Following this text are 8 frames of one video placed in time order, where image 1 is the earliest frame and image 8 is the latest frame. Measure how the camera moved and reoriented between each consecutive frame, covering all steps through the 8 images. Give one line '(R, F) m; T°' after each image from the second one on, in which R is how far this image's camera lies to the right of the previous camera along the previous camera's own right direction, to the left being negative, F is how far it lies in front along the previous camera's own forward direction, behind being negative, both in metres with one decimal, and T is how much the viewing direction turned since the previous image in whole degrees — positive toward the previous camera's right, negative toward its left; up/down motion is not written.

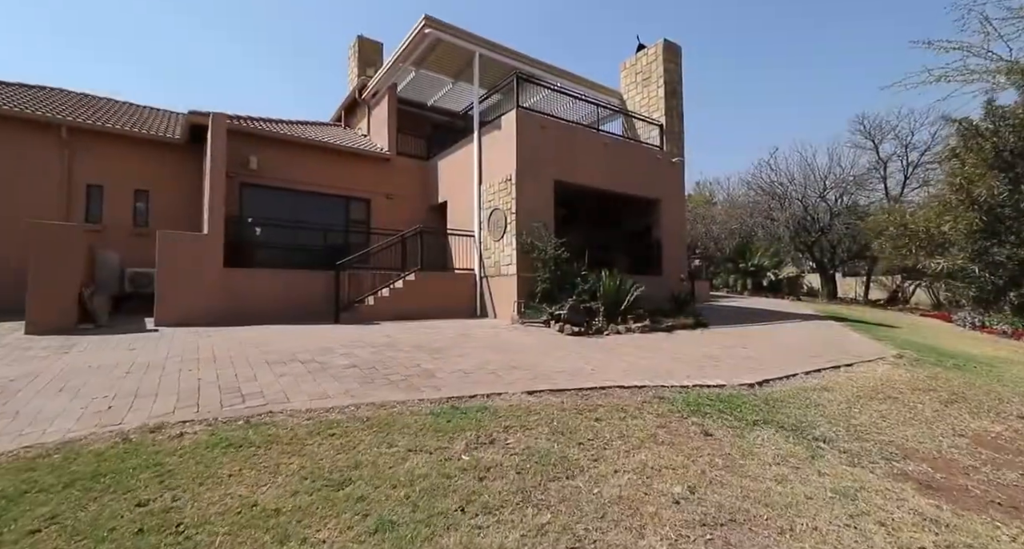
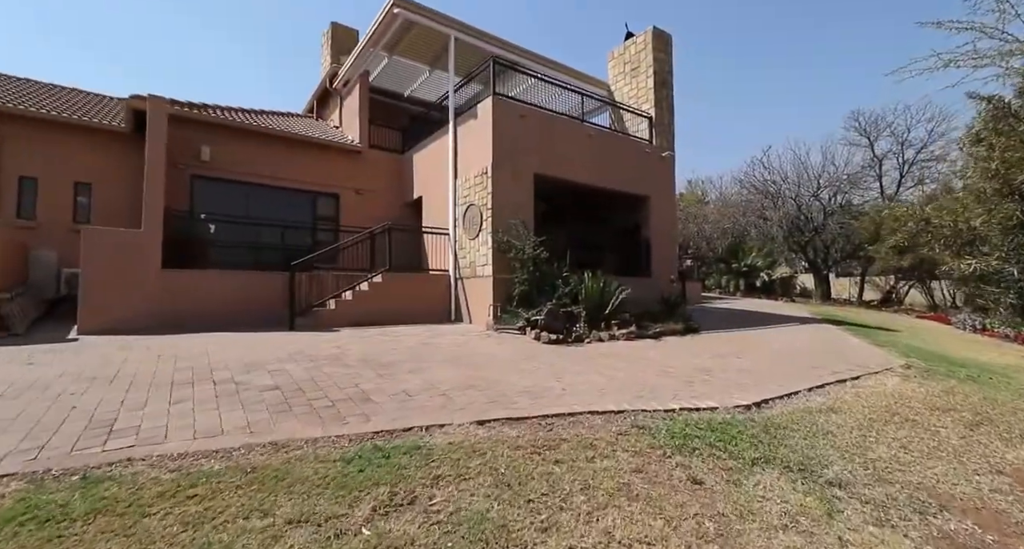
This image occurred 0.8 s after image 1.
(+0.4, +0.8) m; +1°
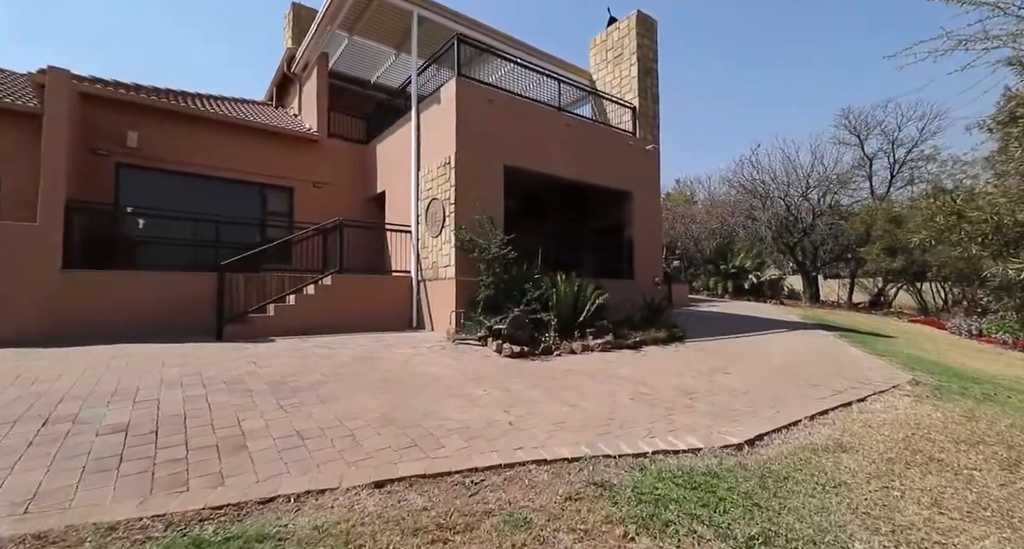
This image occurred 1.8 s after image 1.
(+0.4, +0.9) m; +1°
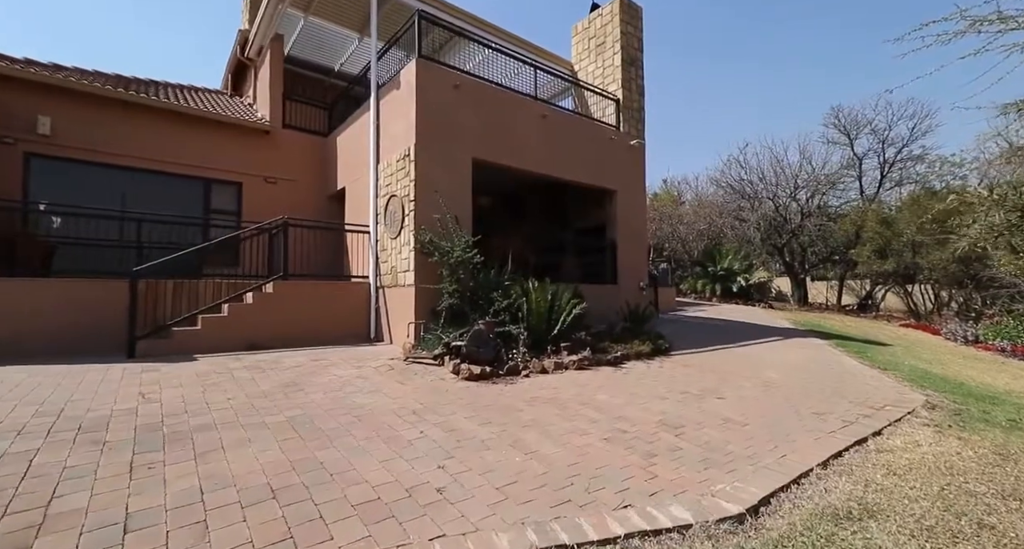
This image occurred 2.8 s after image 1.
(+0.4, +0.9) m; +1°
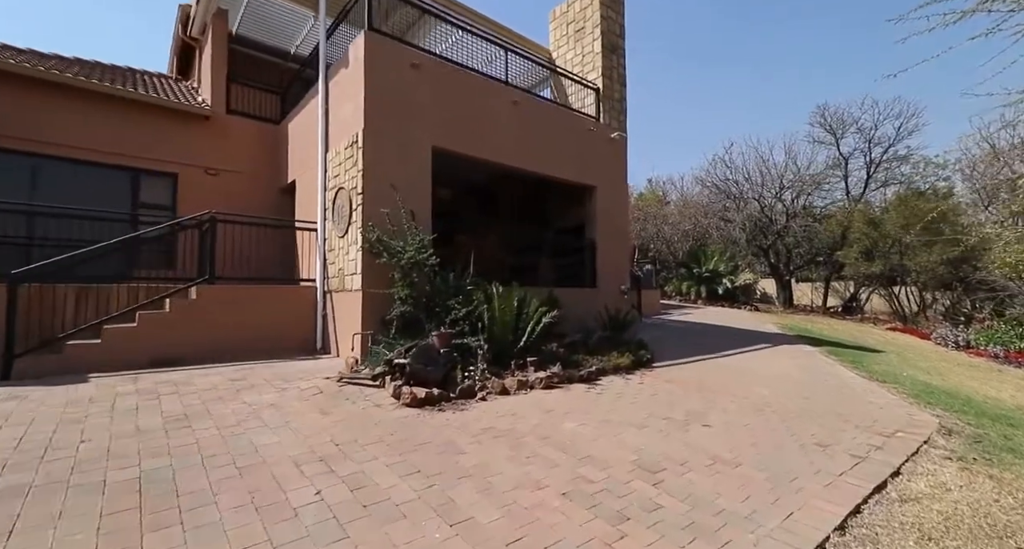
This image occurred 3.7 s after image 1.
(+0.4, +0.9) m; +2°
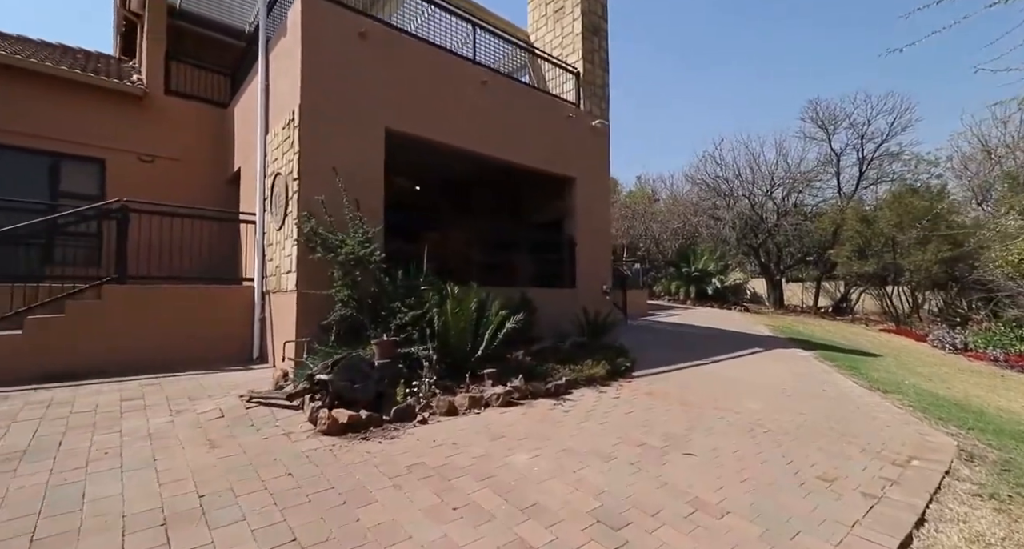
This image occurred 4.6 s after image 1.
(+0.4, +0.8) m; +1°
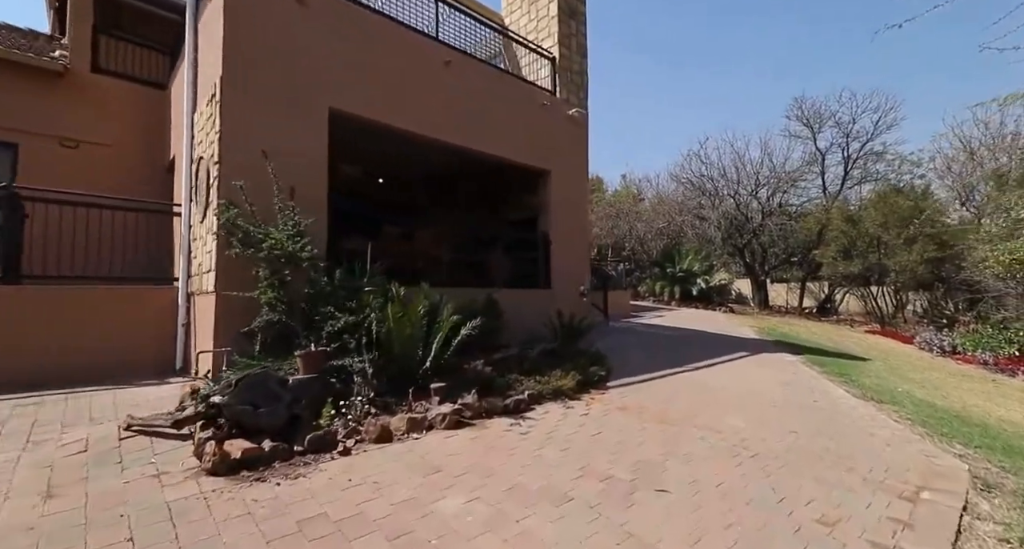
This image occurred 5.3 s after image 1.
(+0.3, +0.7) m; +2°
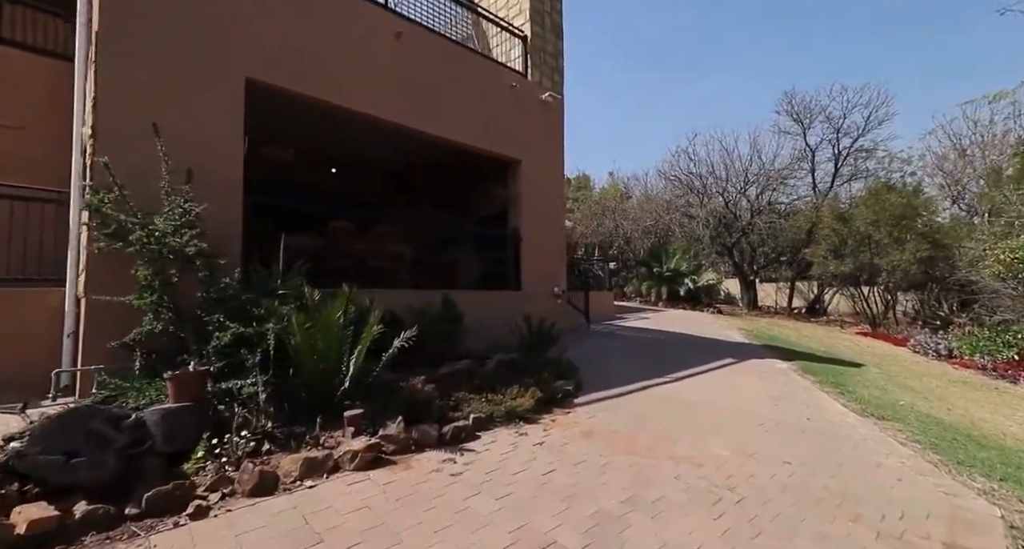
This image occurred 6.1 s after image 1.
(+0.4, +0.8) m; +1°
